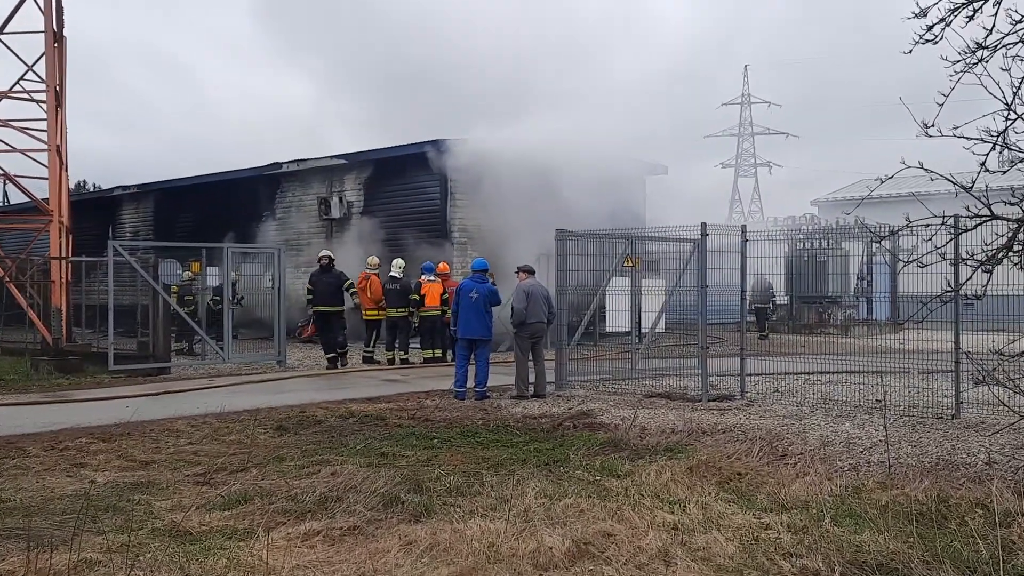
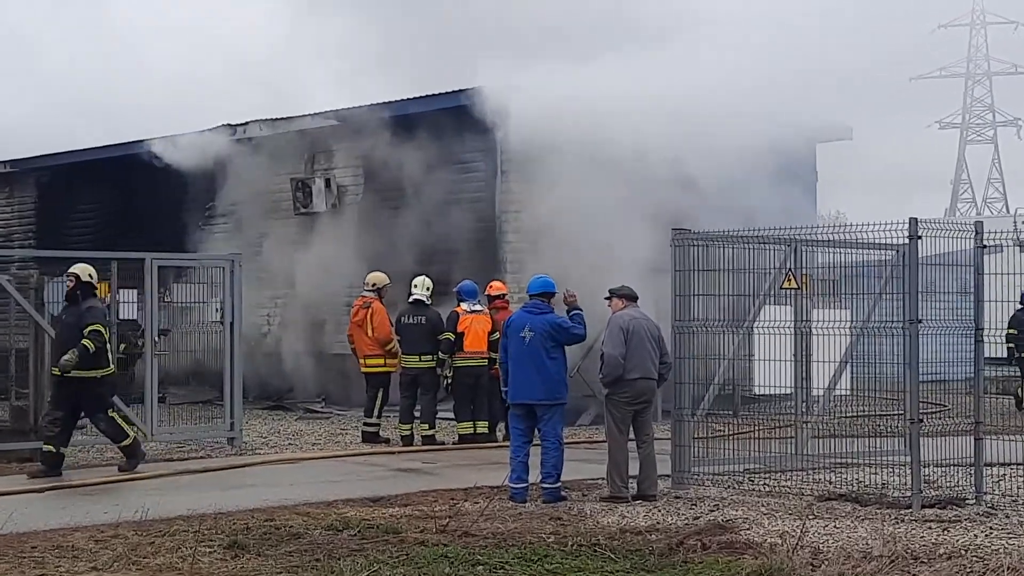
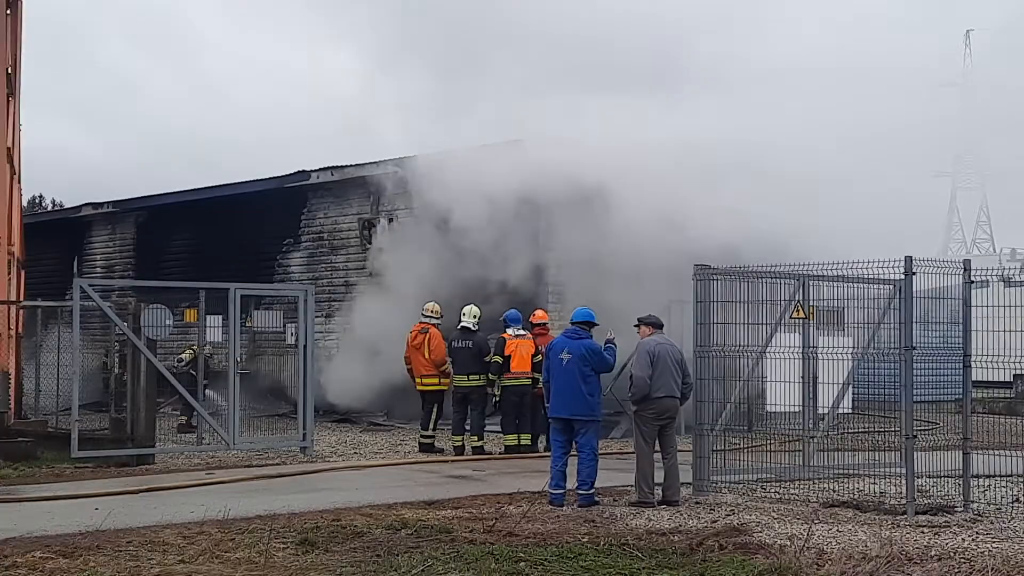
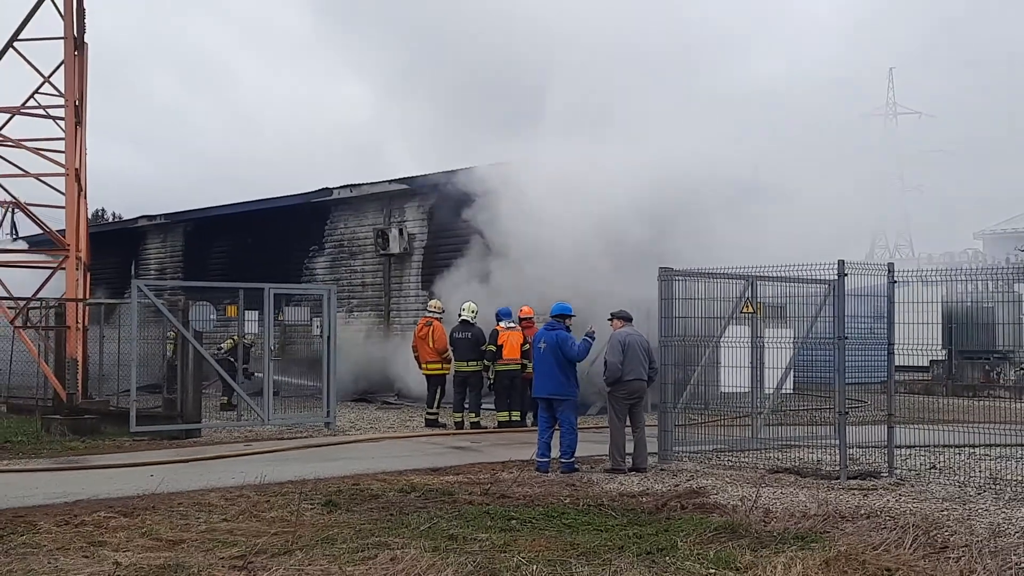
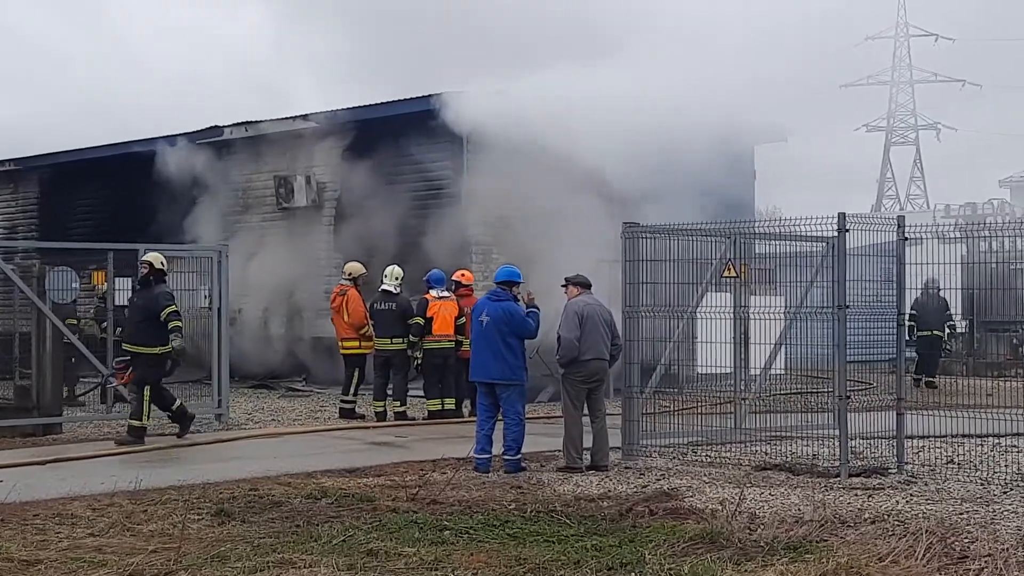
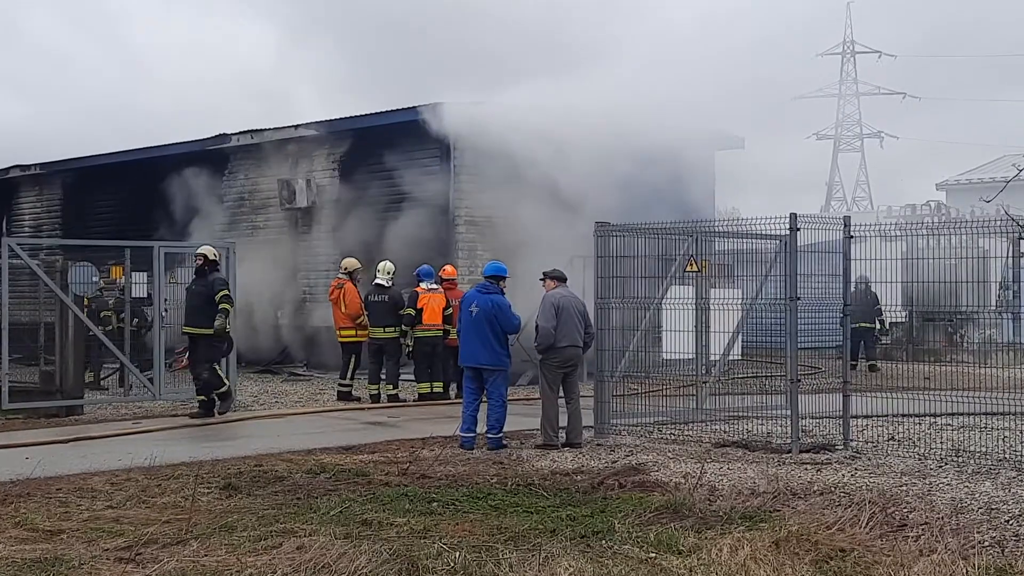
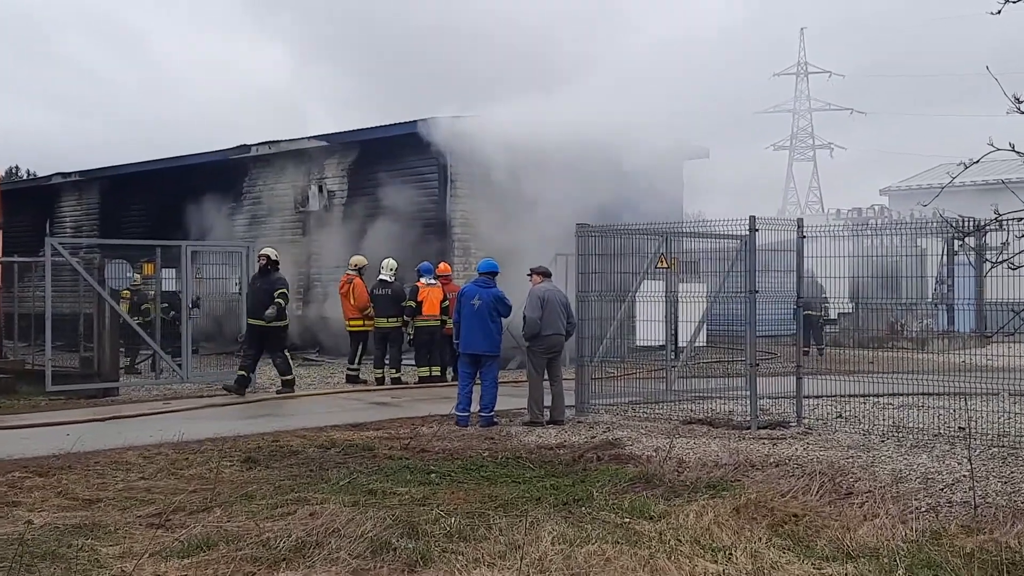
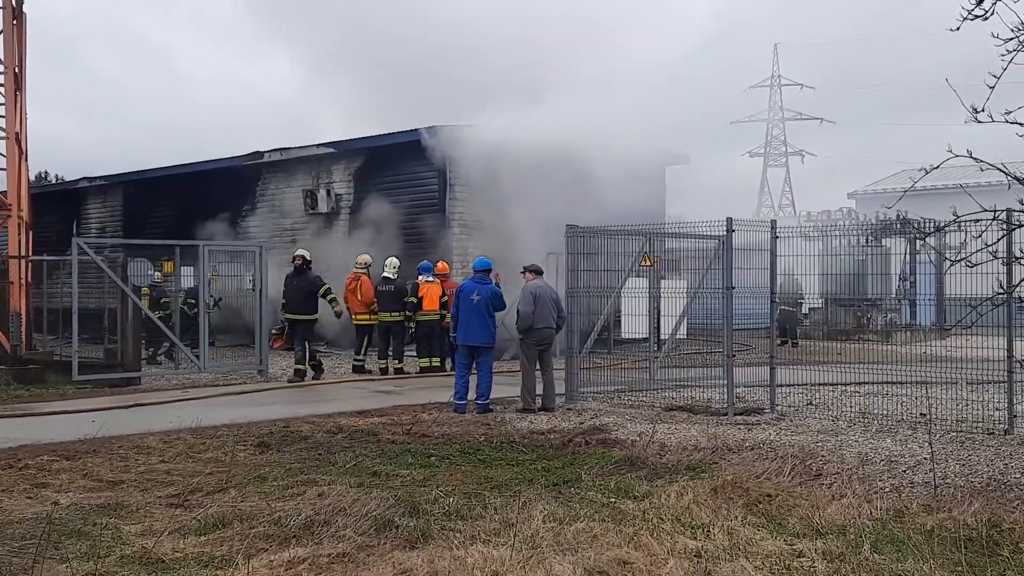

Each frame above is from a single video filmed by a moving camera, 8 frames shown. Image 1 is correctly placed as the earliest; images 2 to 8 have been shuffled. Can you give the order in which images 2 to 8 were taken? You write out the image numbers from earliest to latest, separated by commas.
8, 7, 6, 5, 2, 3, 4
